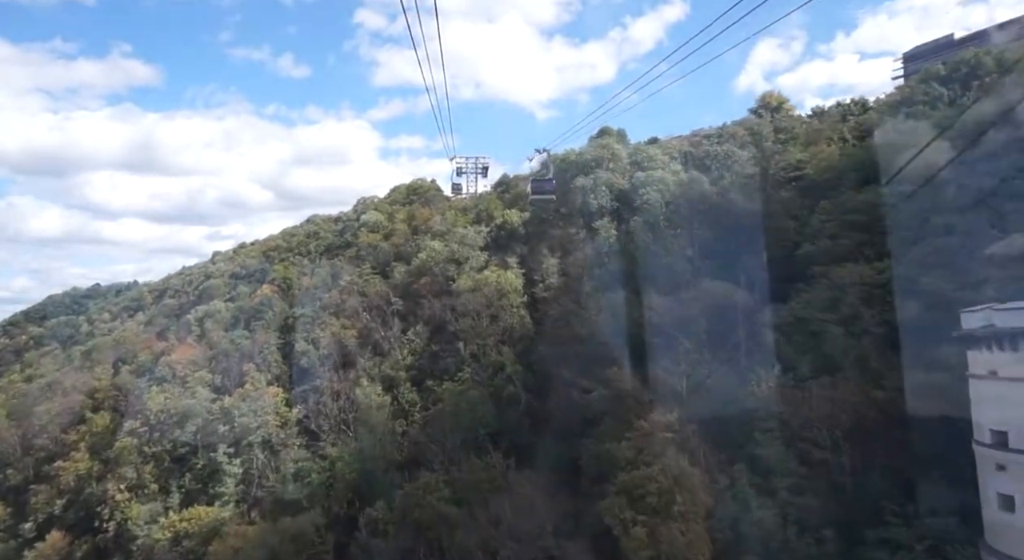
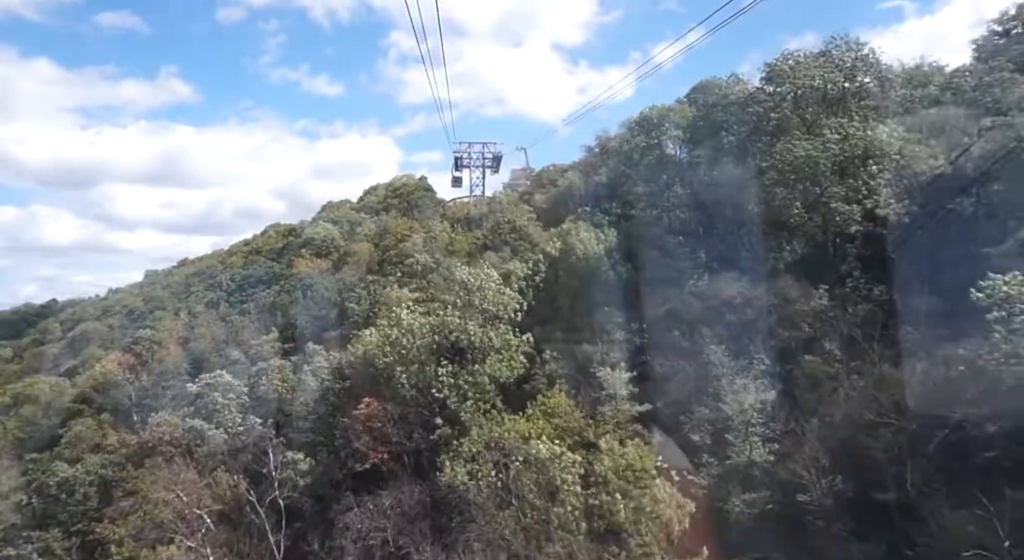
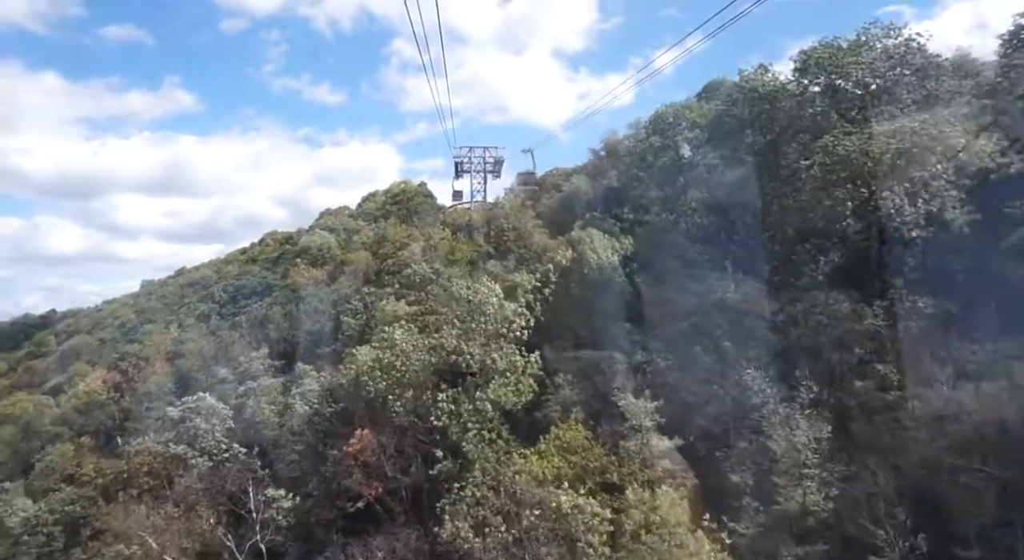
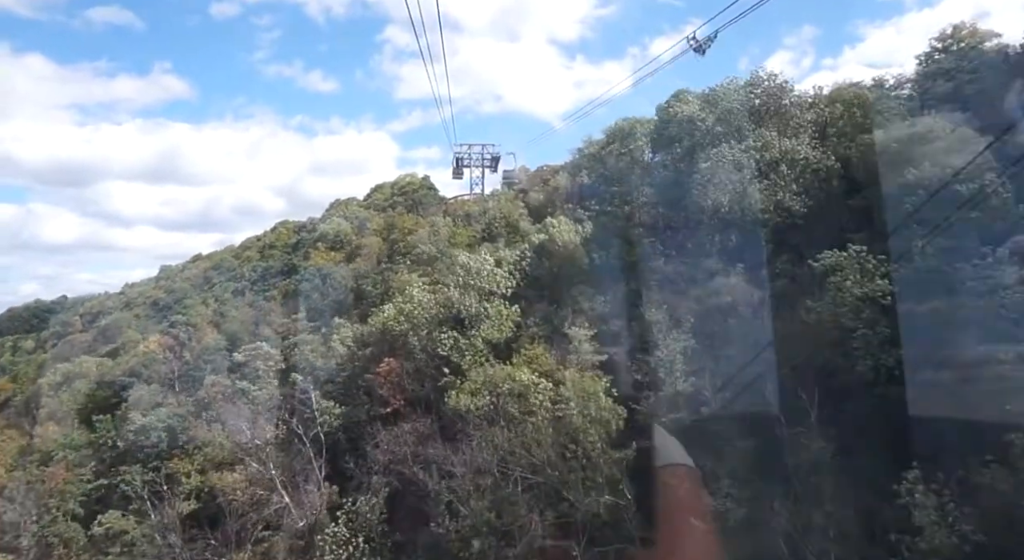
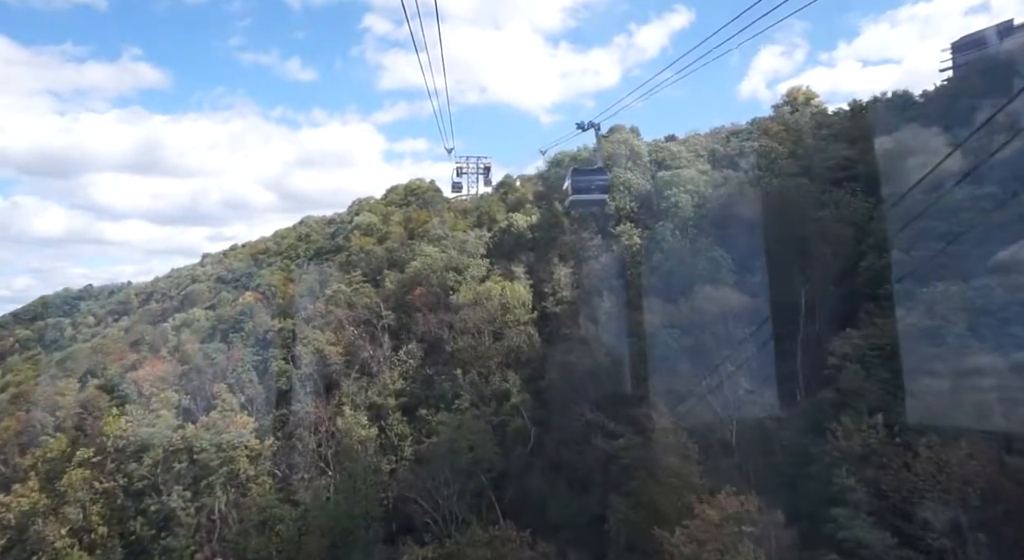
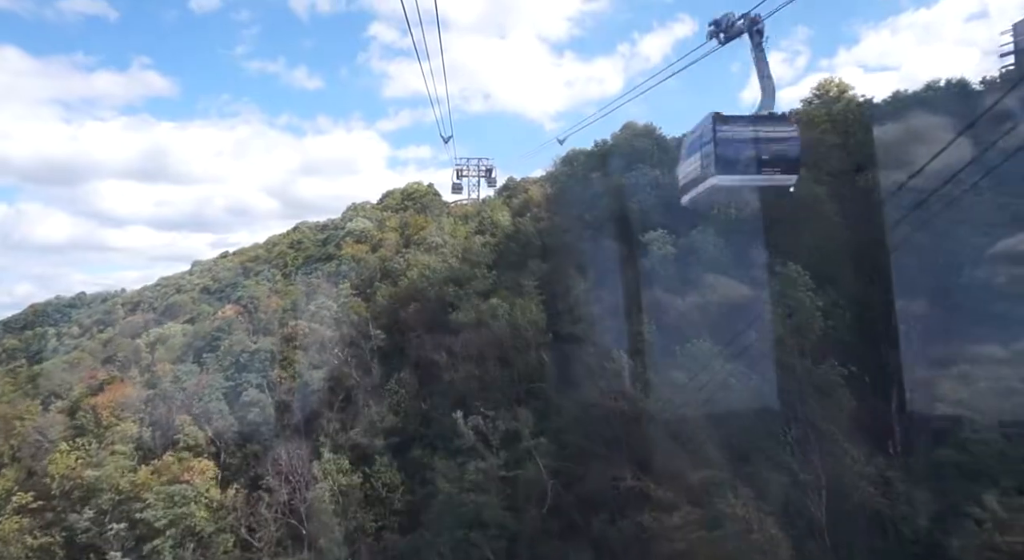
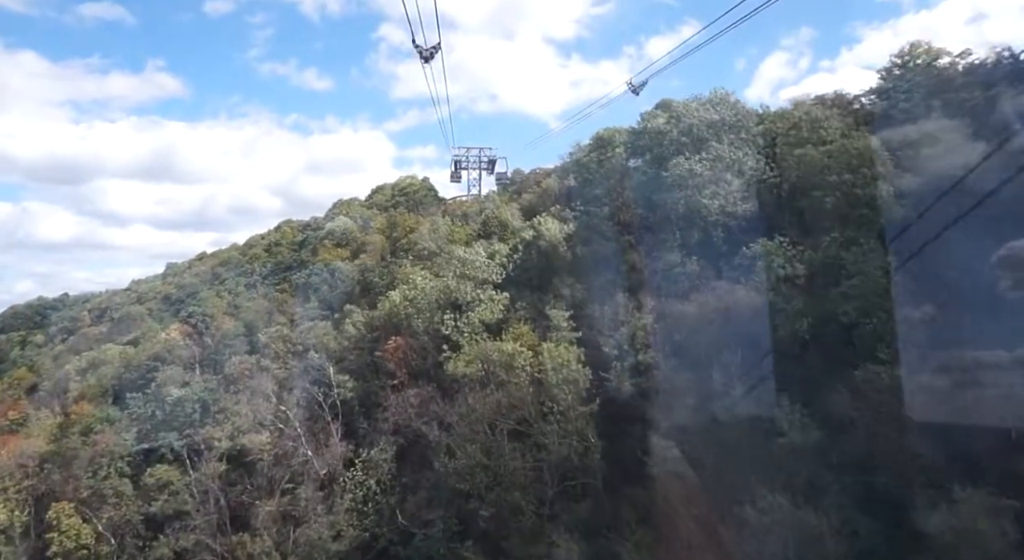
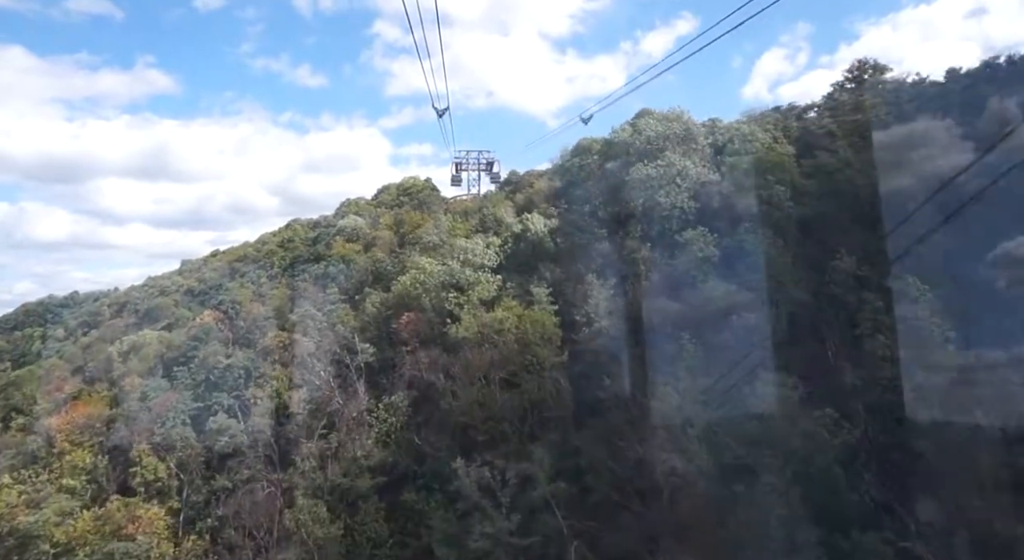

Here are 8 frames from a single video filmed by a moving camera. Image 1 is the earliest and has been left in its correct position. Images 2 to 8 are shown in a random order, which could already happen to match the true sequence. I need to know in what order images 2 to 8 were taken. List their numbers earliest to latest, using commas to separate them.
5, 6, 8, 7, 4, 2, 3
